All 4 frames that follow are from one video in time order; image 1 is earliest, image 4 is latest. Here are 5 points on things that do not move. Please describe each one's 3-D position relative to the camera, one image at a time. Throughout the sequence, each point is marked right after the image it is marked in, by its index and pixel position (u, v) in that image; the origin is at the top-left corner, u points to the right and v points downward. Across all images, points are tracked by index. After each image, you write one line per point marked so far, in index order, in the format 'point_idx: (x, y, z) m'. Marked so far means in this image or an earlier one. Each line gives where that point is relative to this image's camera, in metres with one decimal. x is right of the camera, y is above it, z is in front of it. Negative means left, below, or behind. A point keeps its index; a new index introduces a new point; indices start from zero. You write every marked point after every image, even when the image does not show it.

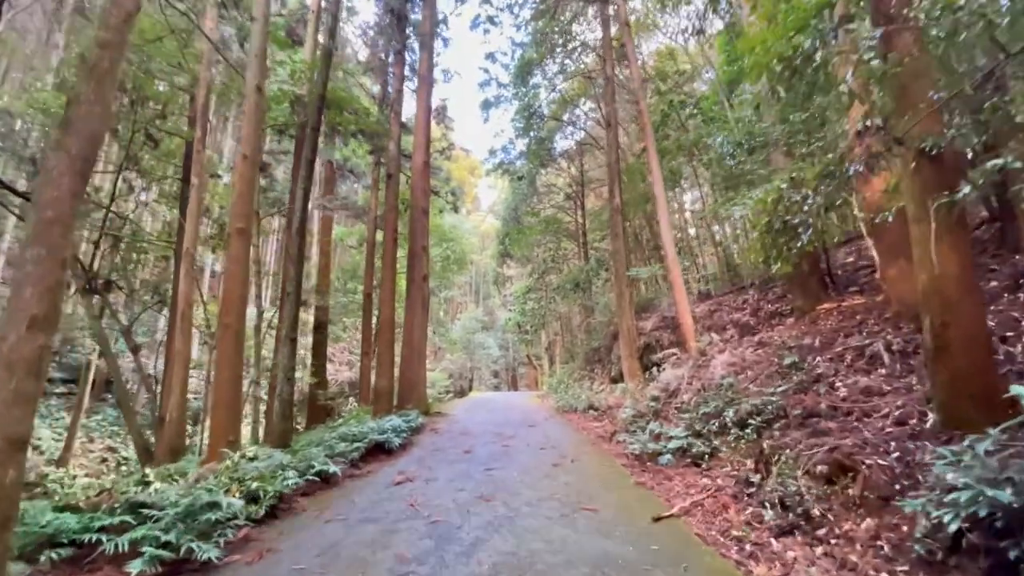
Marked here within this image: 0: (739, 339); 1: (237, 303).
0: (+5.0, -1.1, +9.8) m
1: (-4.4, -0.2, +7.5) m
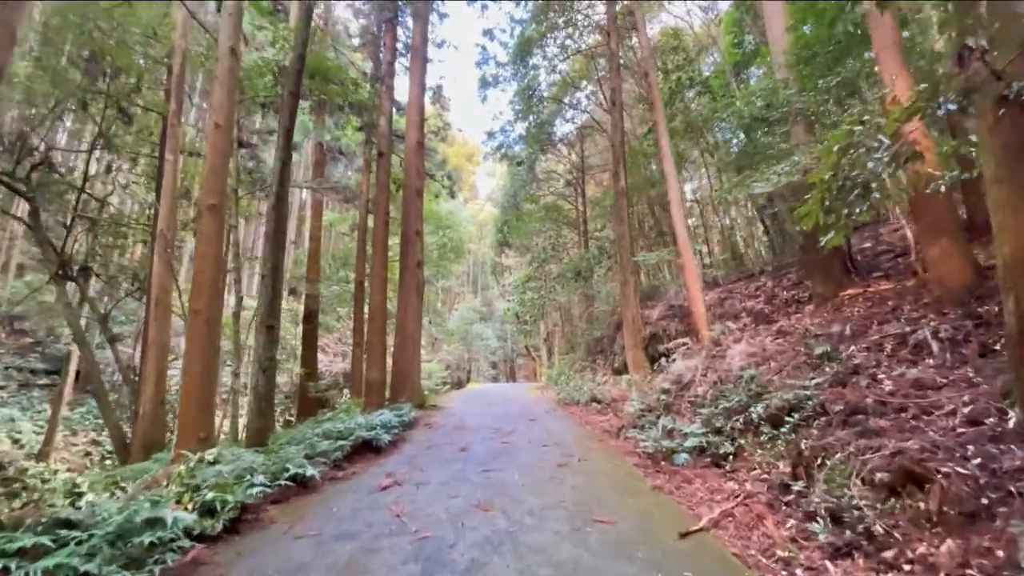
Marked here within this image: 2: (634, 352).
0: (+5.0, -0.8, +9.2) m
1: (-4.4, 0.0, +6.8) m
2: (+2.7, -1.9, +11.5) m
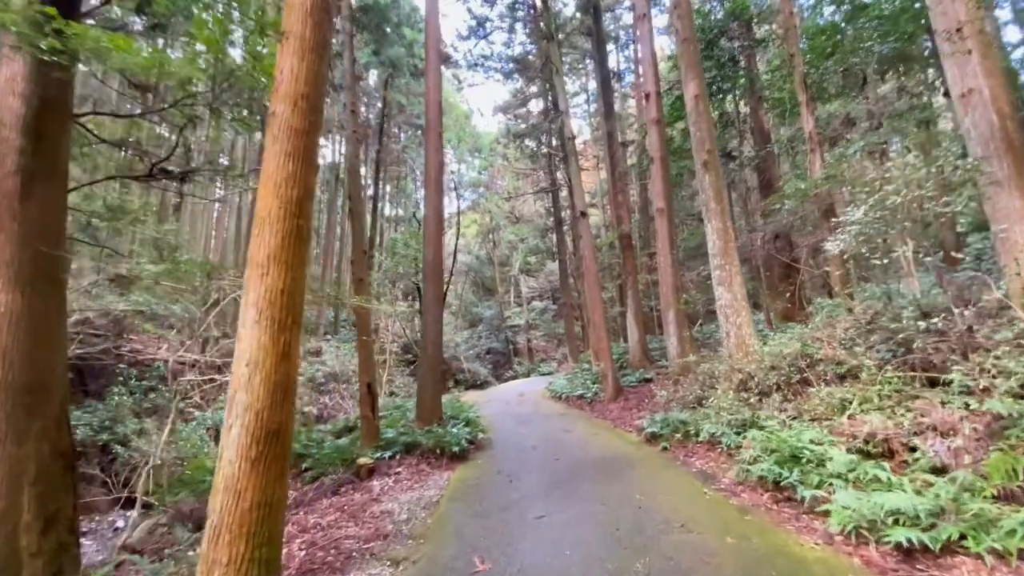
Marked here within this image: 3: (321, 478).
0: (+5.4, -0.1, +4.7) m
1: (-4.3, +0.5, +3.9) m
2: (+3.6, -1.3, +7.4) m
3: (-2.7, -2.7, +6.4) m
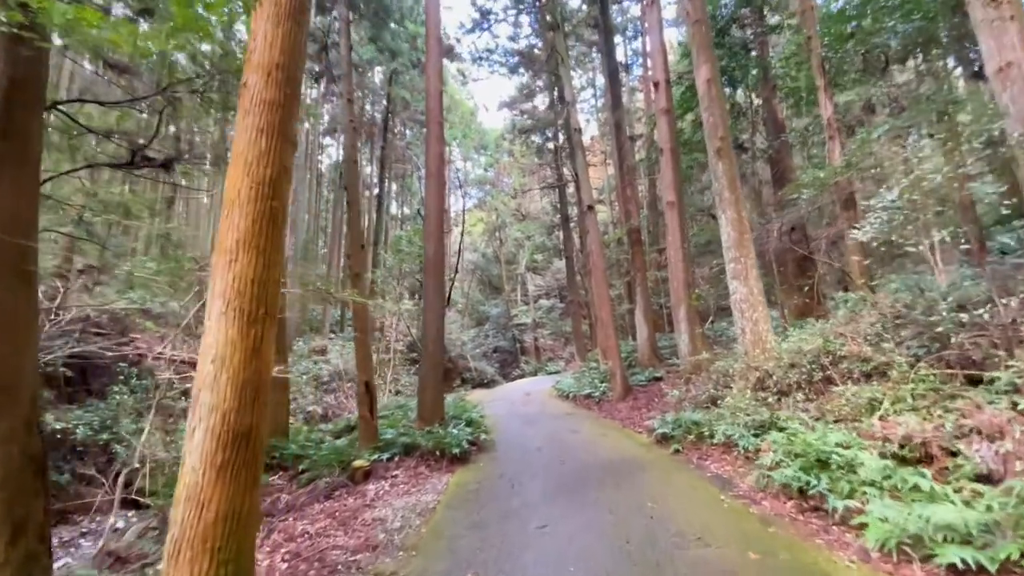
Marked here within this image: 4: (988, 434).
0: (+5.4, 0.0, +4.3) m
1: (-4.3, +0.5, +3.6) m
2: (+3.7, -1.2, +7.0) m
3: (-2.7, -2.6, +6.1) m
4: (+4.0, -1.2, +3.8) m
